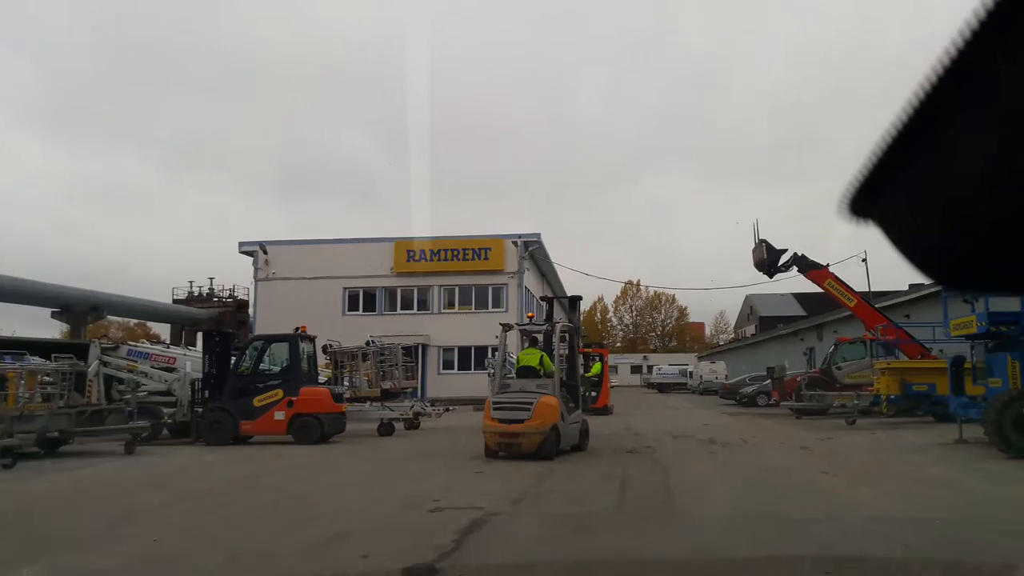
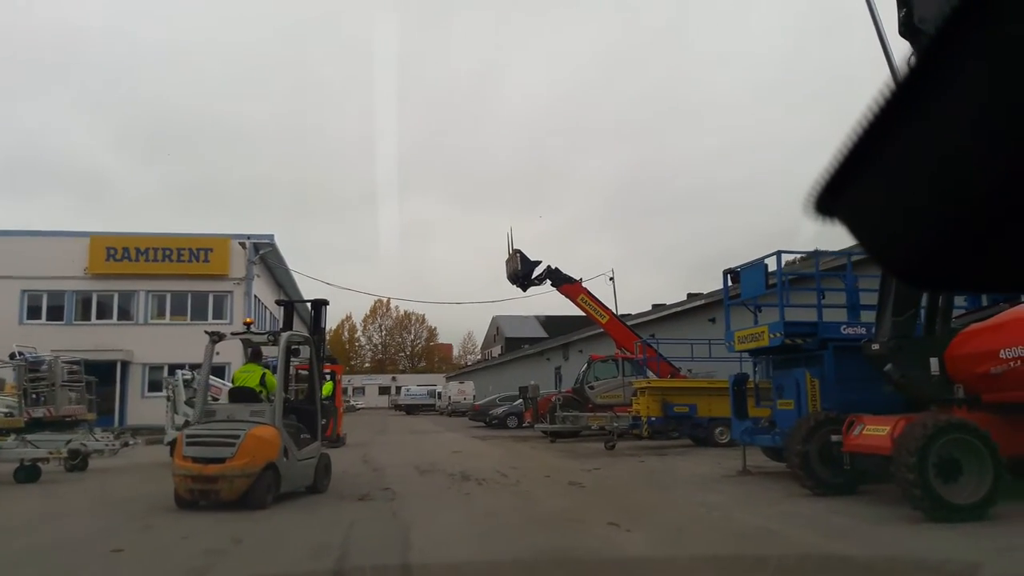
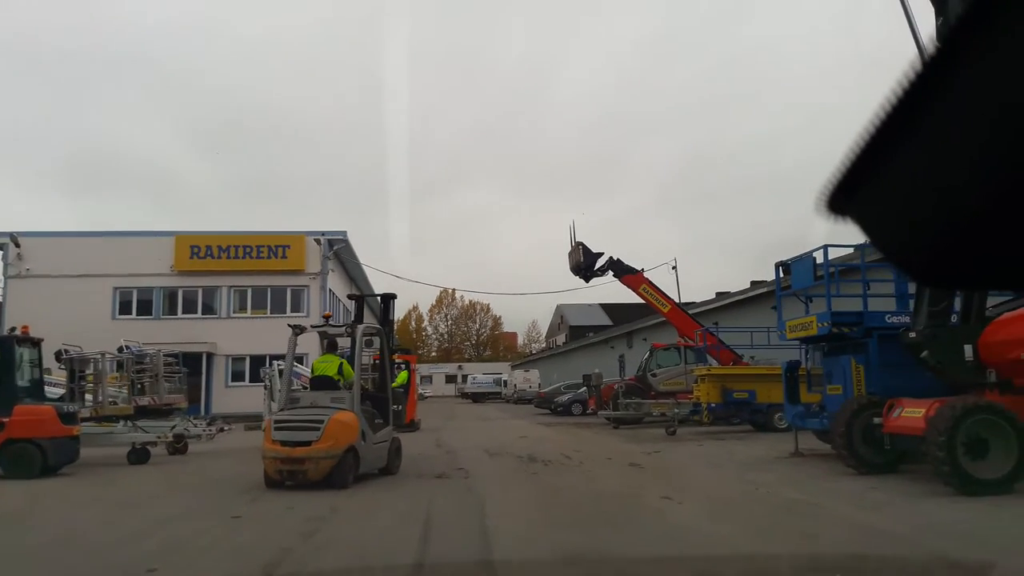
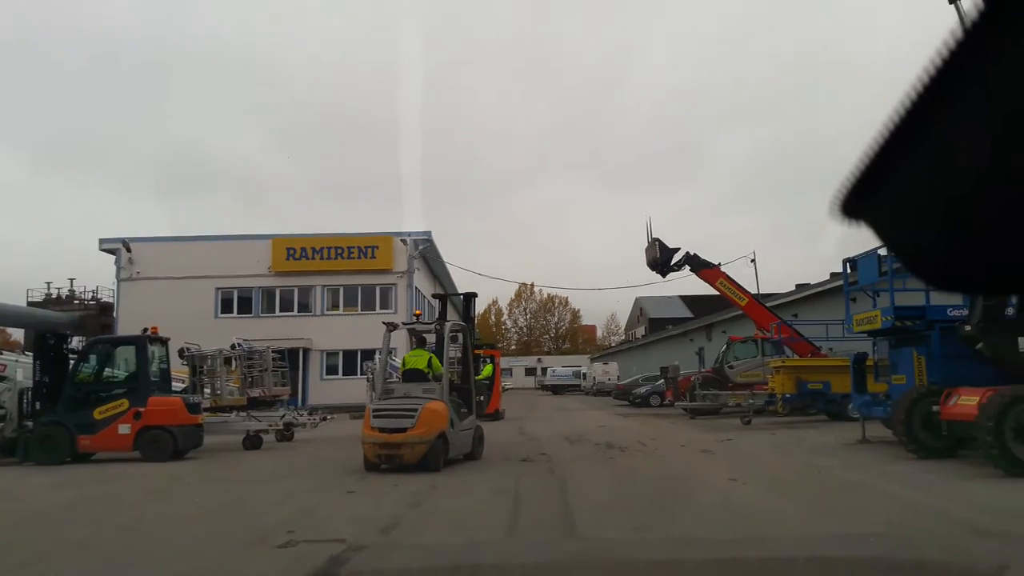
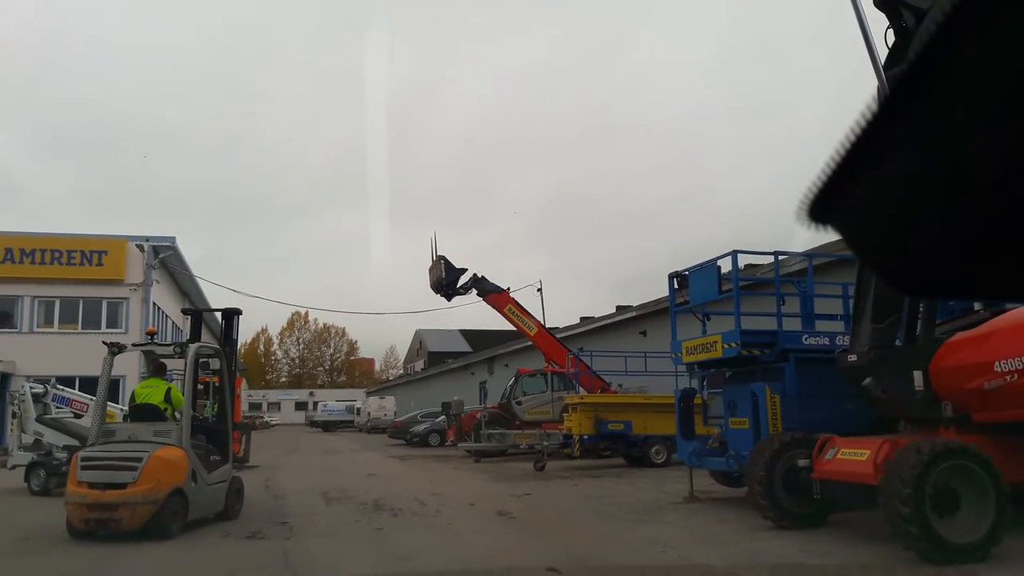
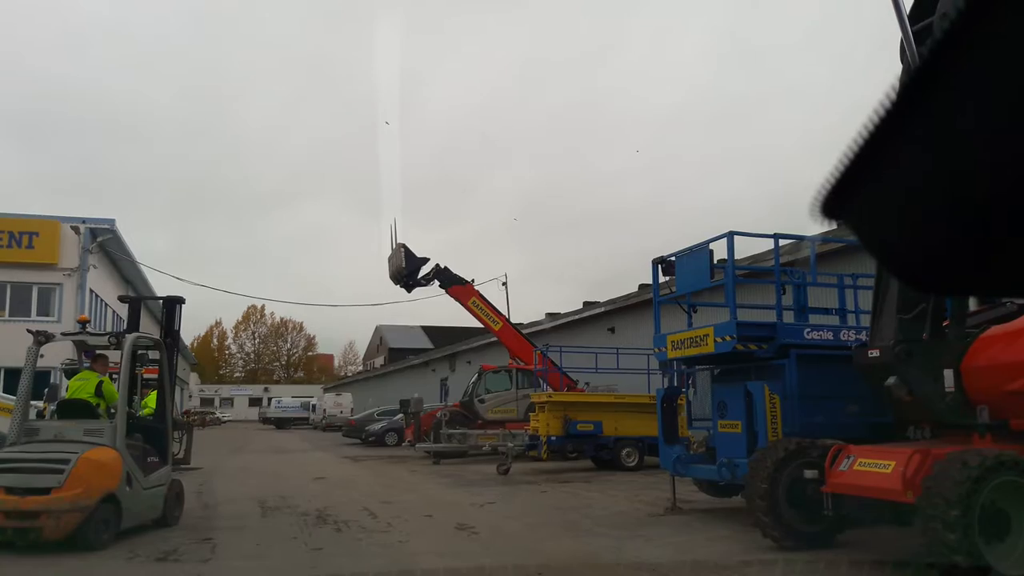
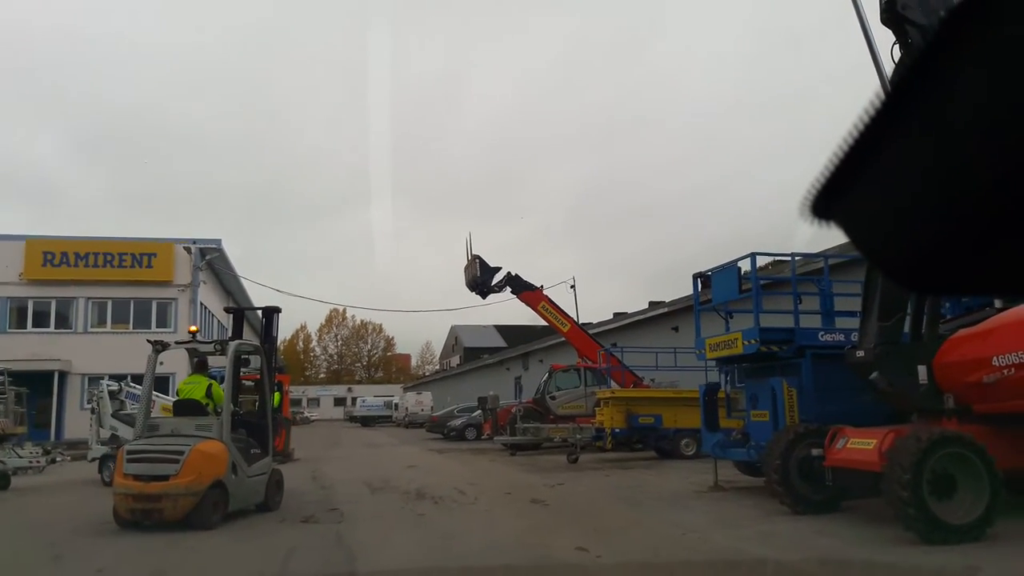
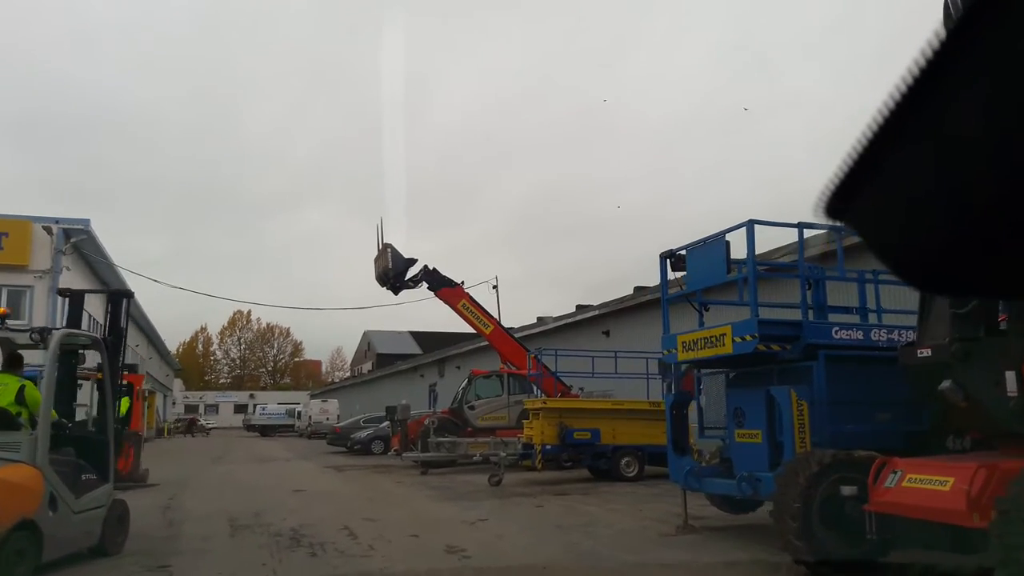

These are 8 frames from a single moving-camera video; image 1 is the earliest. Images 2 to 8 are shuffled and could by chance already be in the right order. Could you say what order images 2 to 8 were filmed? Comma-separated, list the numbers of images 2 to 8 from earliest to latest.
4, 3, 2, 7, 5, 6, 8
